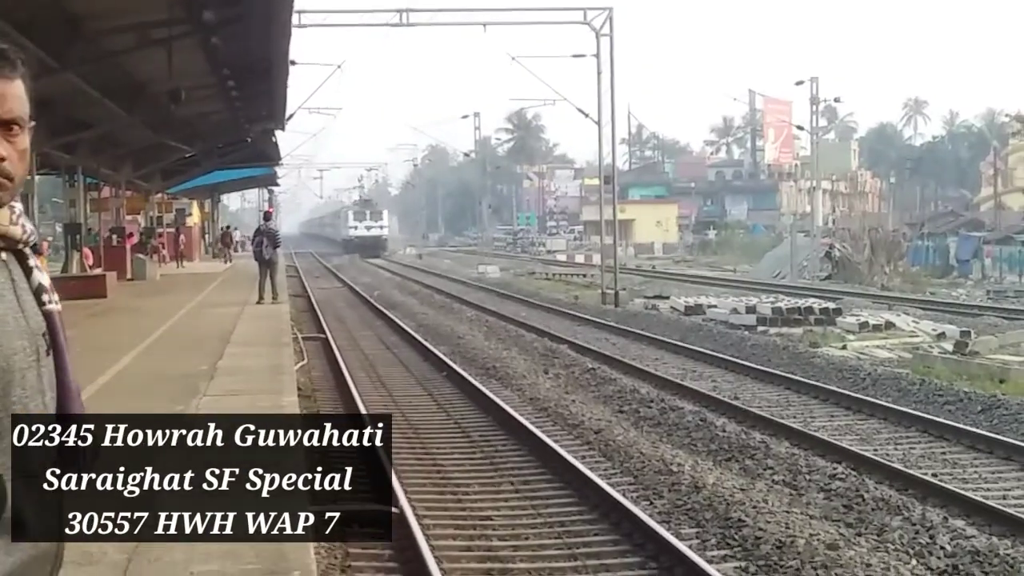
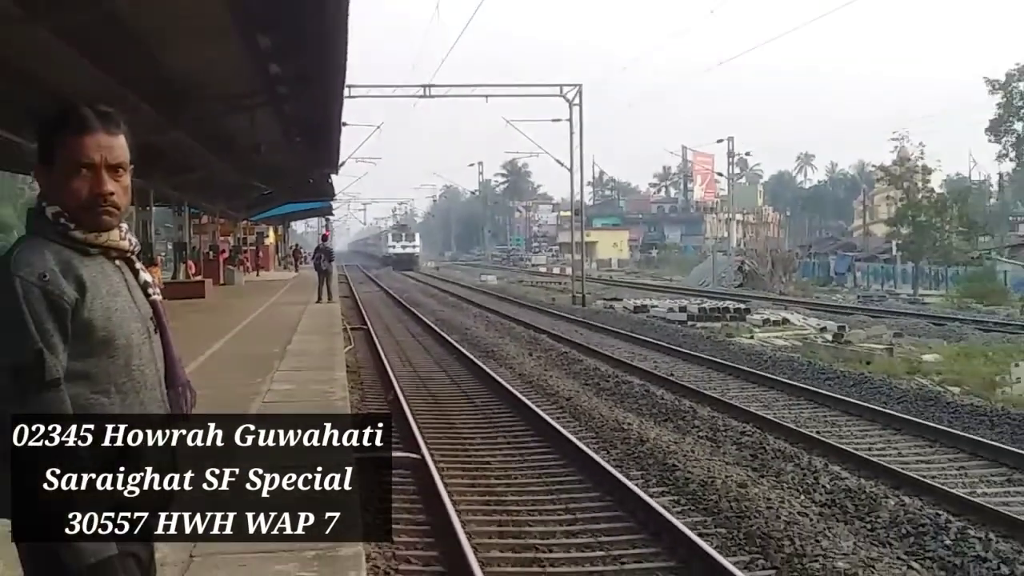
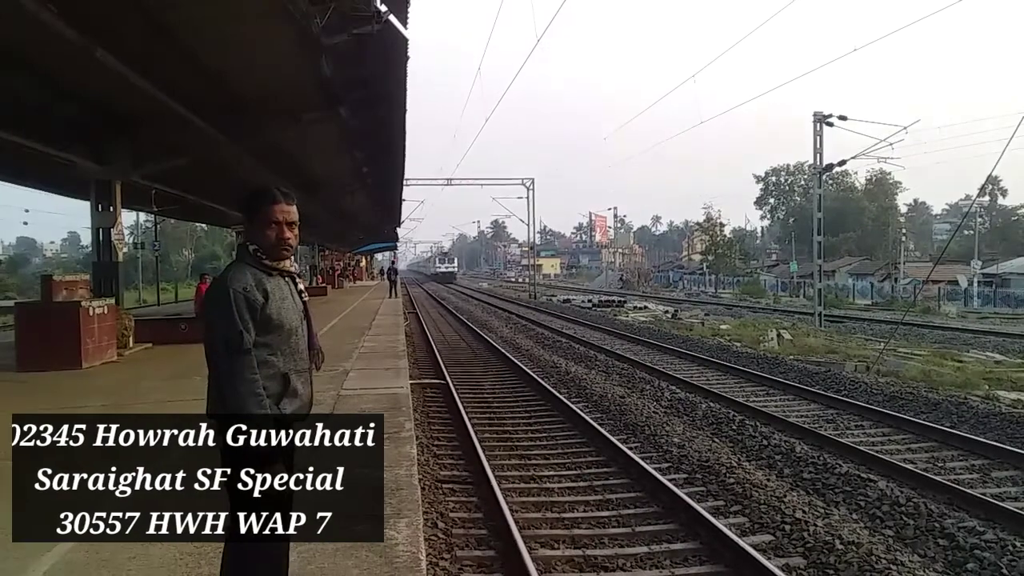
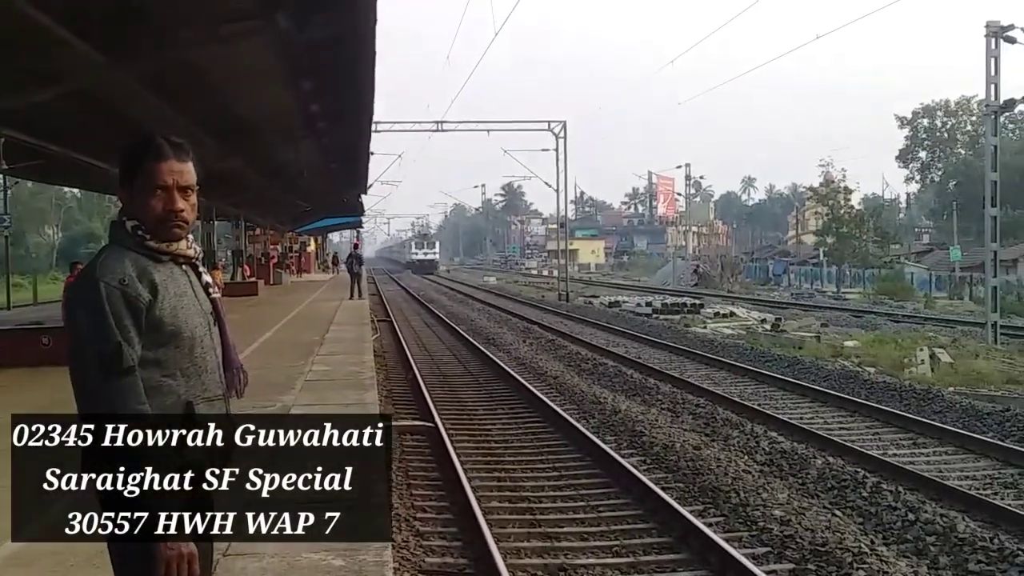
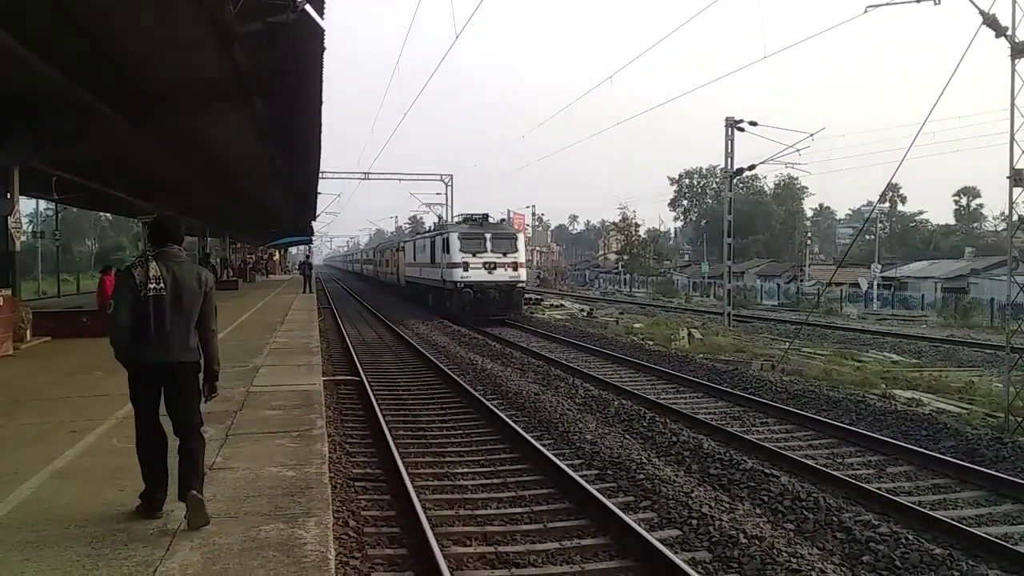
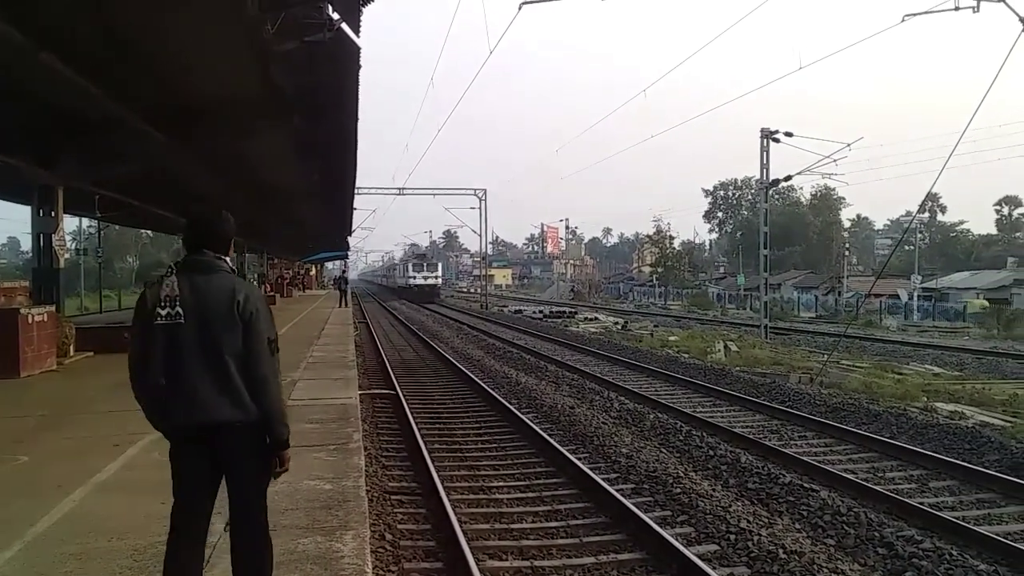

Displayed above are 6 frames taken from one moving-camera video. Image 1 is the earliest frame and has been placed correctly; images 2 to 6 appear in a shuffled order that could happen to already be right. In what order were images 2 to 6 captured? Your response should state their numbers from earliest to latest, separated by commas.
2, 4, 3, 6, 5
